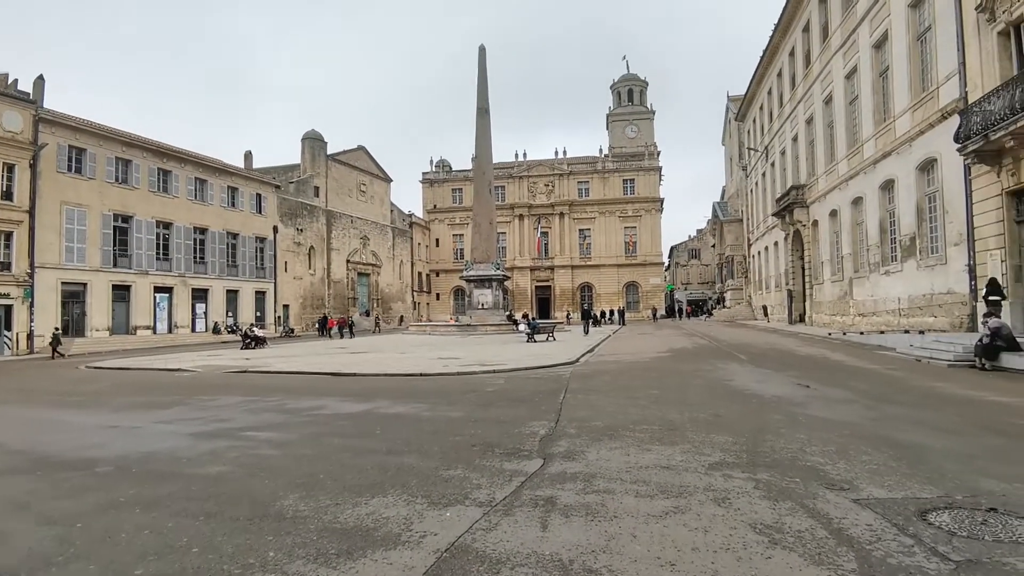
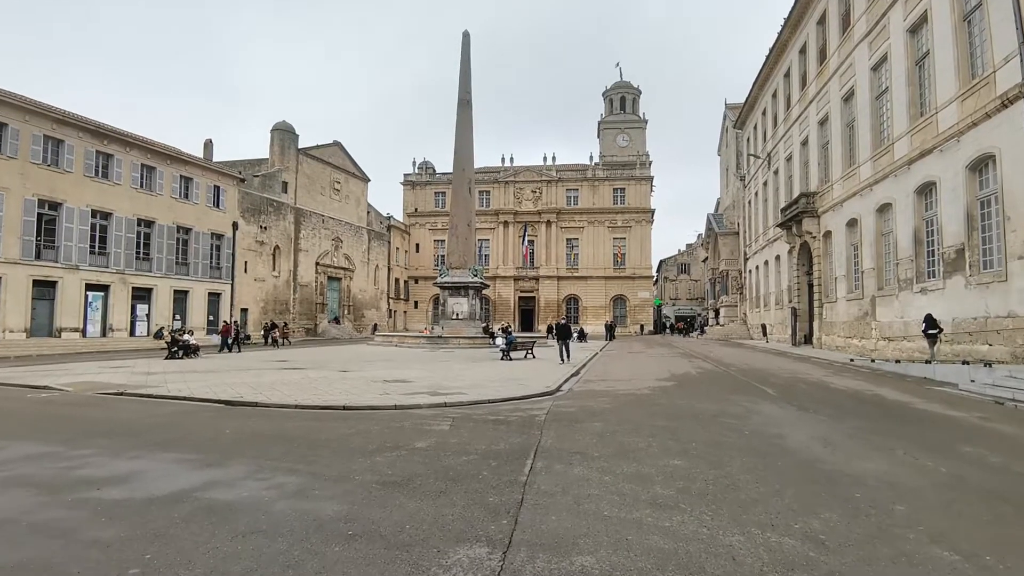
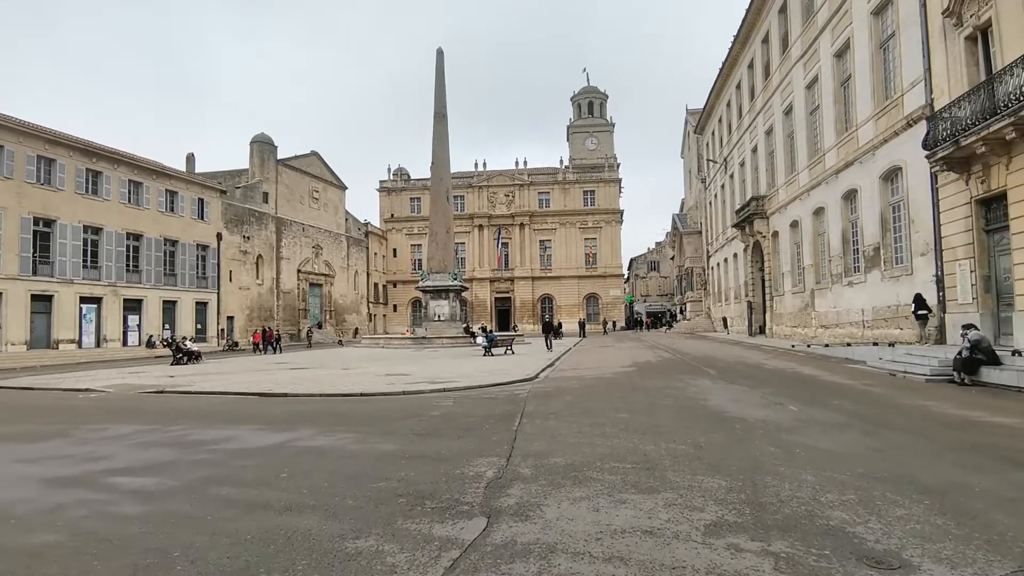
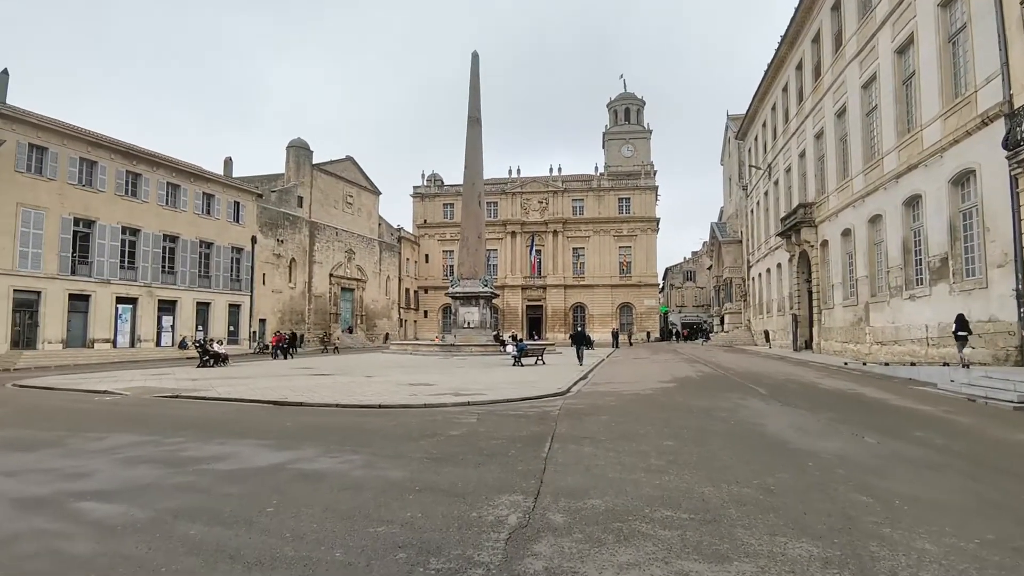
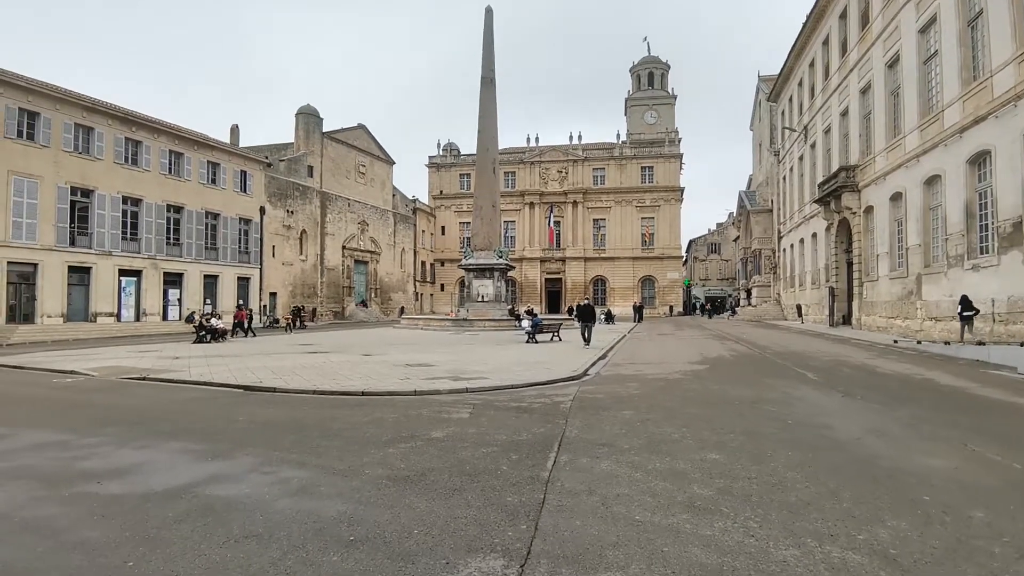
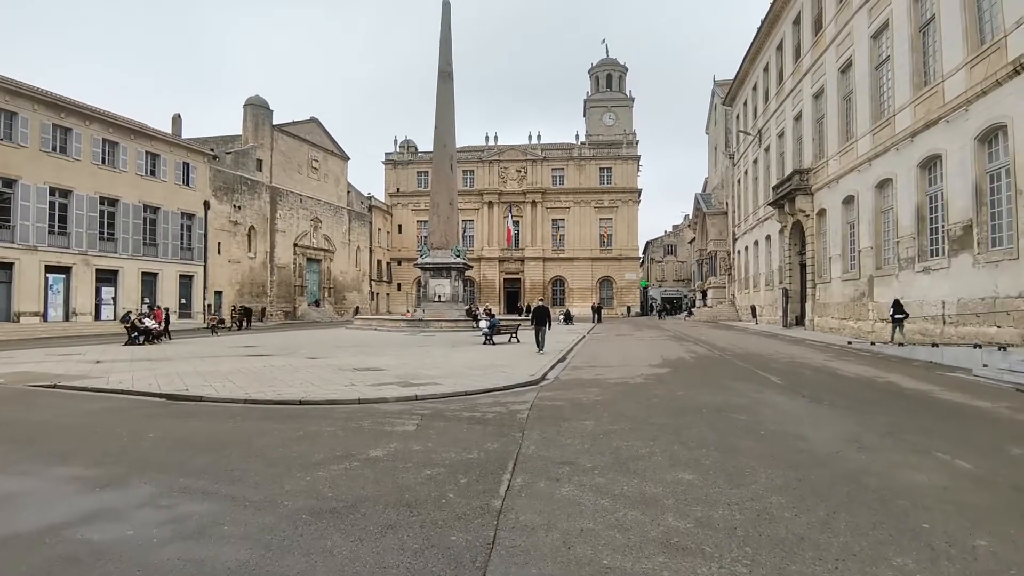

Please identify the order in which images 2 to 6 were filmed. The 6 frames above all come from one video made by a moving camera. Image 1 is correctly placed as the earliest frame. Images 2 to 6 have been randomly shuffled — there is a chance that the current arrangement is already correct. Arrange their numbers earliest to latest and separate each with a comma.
3, 4, 2, 5, 6
